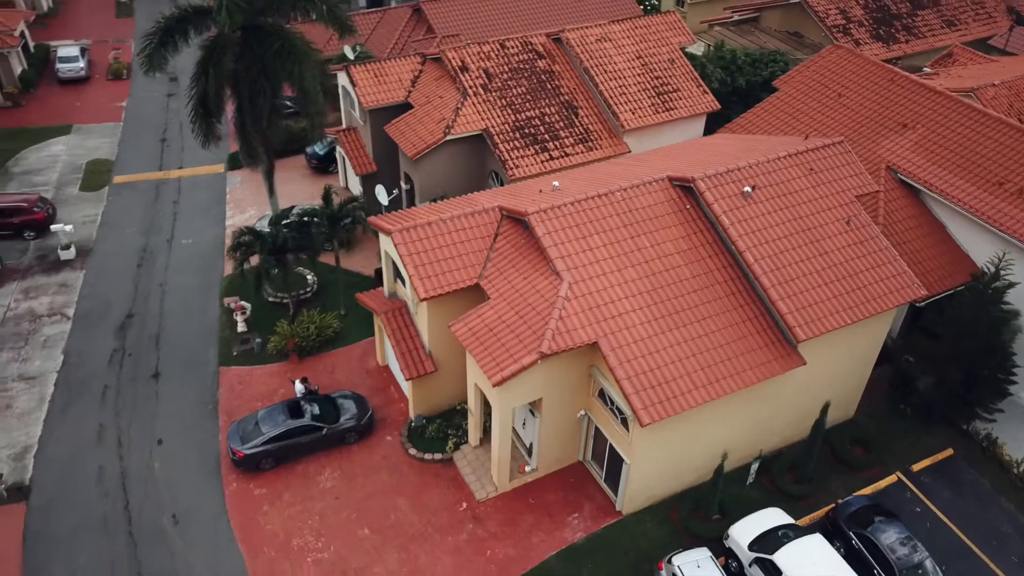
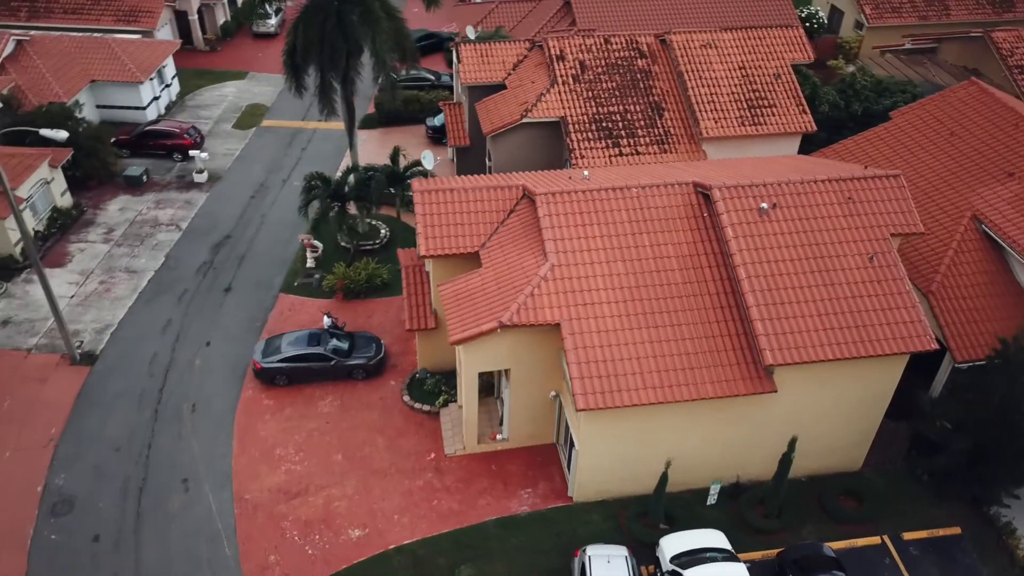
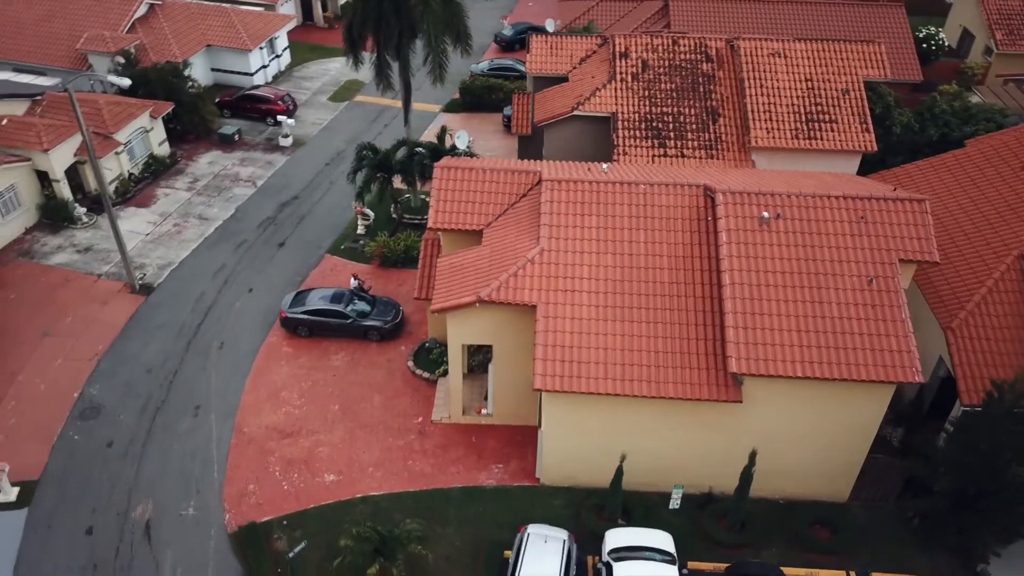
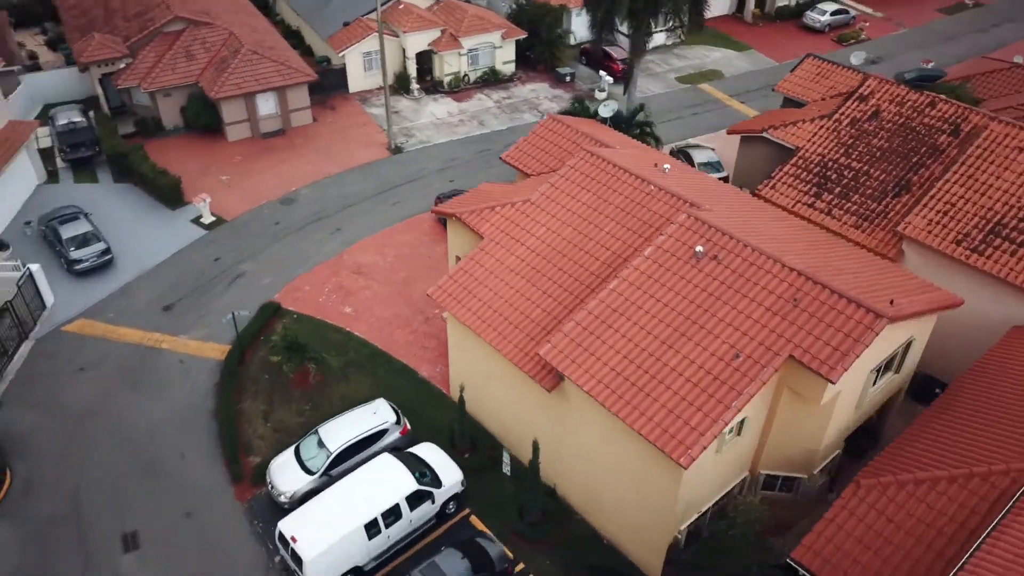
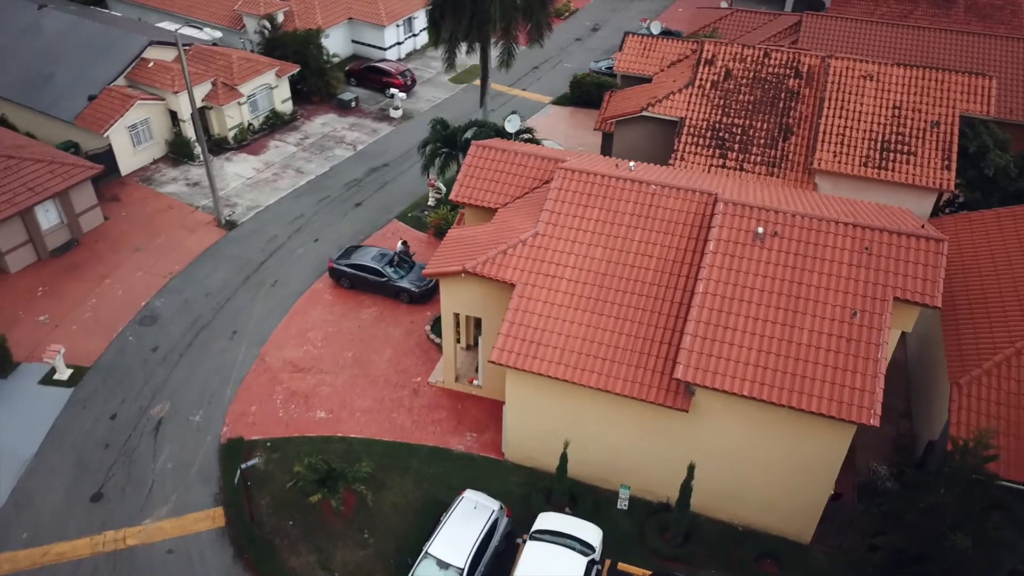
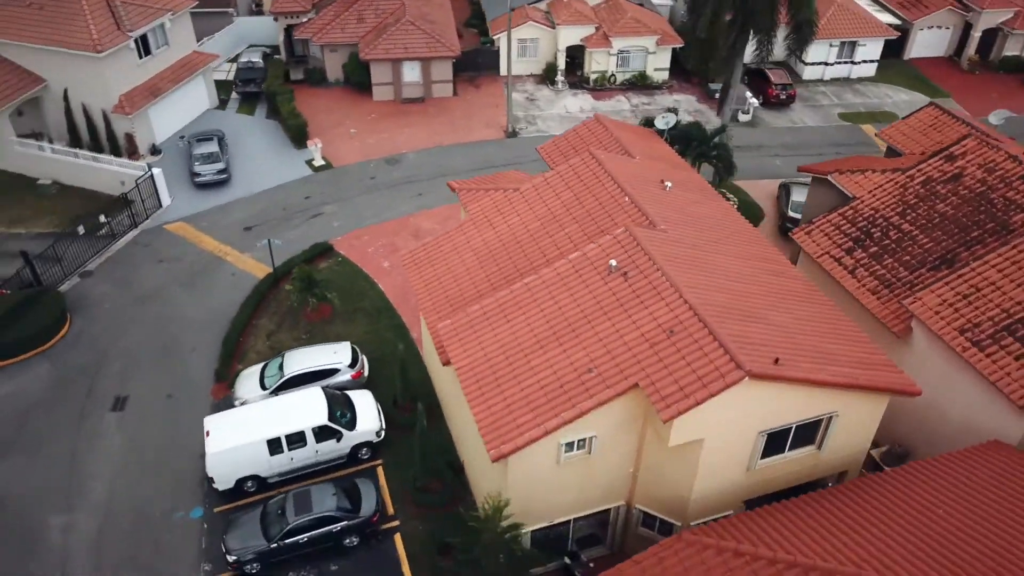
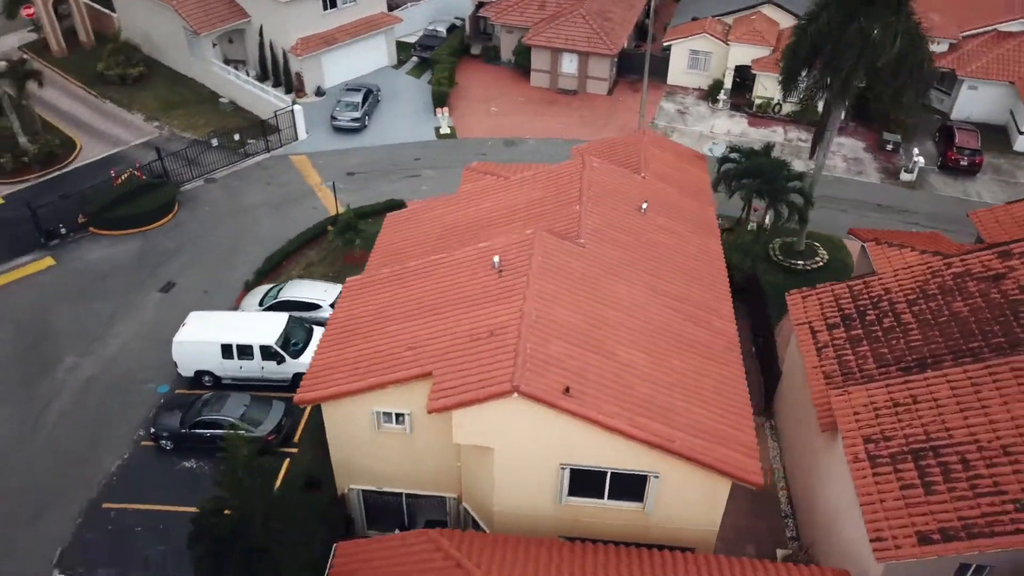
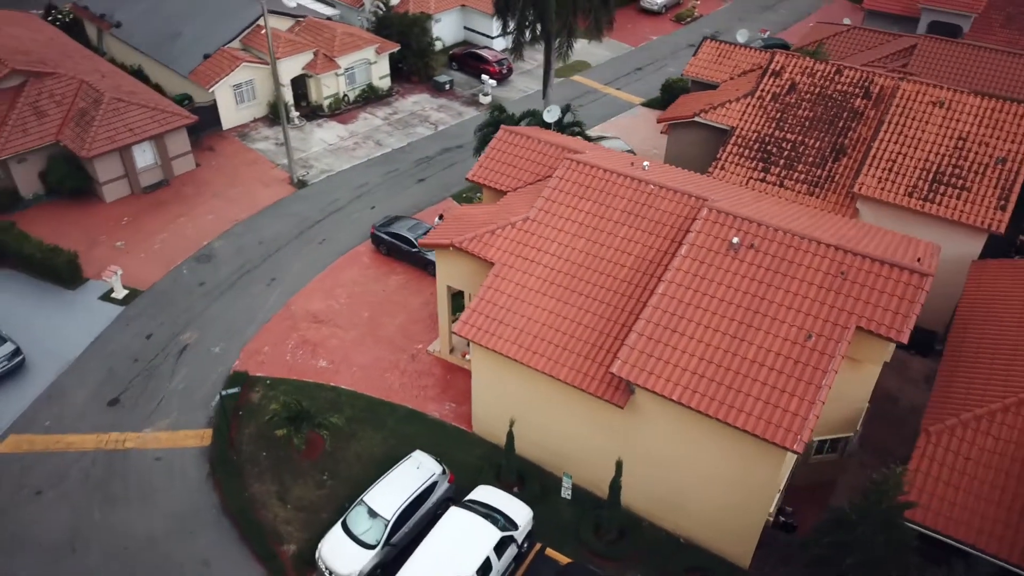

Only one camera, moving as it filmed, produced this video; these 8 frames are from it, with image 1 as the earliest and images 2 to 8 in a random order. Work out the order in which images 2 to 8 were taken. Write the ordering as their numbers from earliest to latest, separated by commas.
2, 3, 5, 8, 4, 6, 7
